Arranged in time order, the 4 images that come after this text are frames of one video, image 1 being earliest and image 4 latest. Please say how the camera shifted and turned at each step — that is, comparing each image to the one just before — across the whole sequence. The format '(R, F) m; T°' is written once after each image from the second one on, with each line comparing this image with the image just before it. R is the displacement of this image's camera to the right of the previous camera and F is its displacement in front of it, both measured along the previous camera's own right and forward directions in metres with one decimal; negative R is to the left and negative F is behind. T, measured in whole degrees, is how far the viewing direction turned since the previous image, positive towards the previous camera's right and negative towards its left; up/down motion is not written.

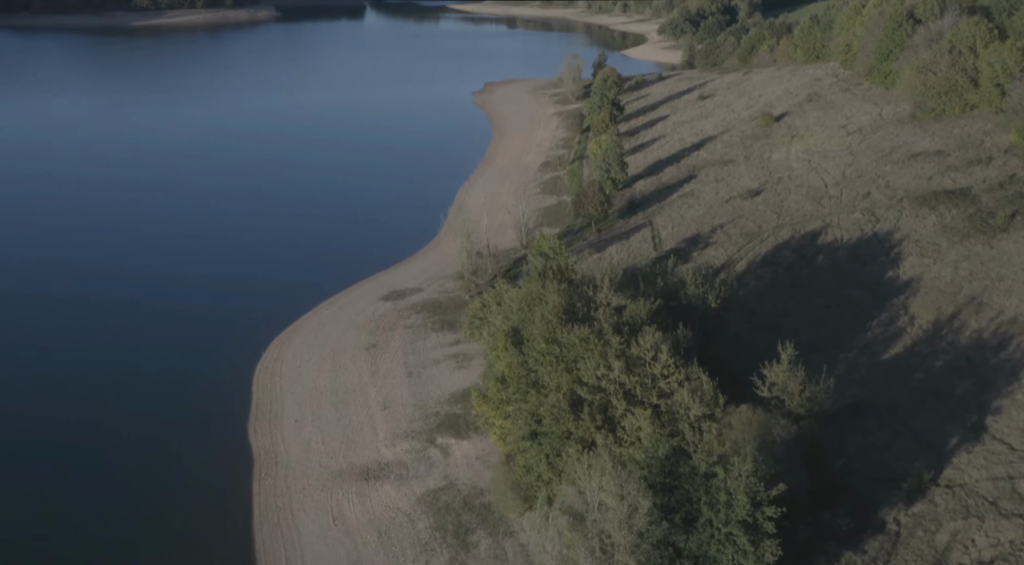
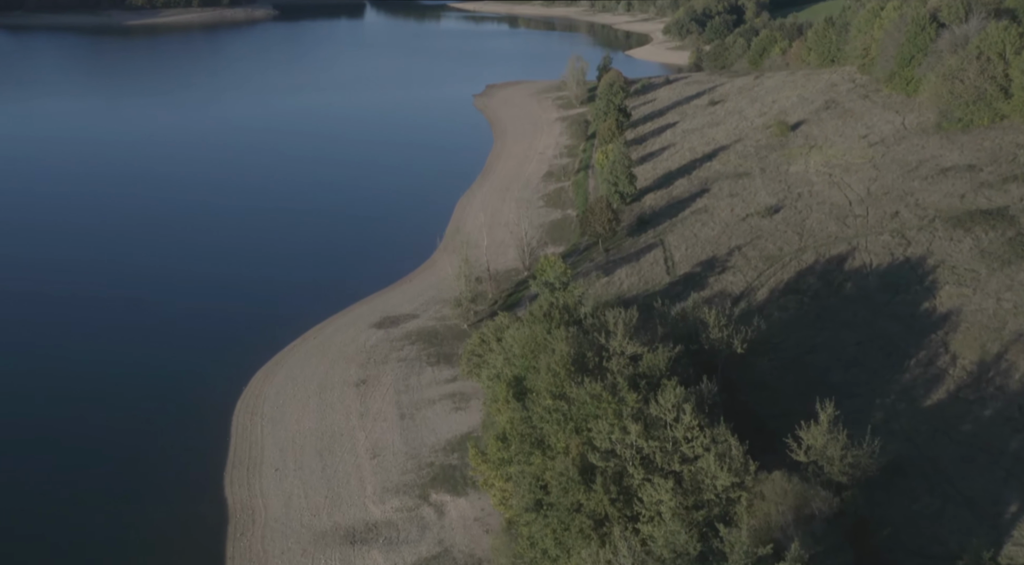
(0.0, +3.0) m; 0°
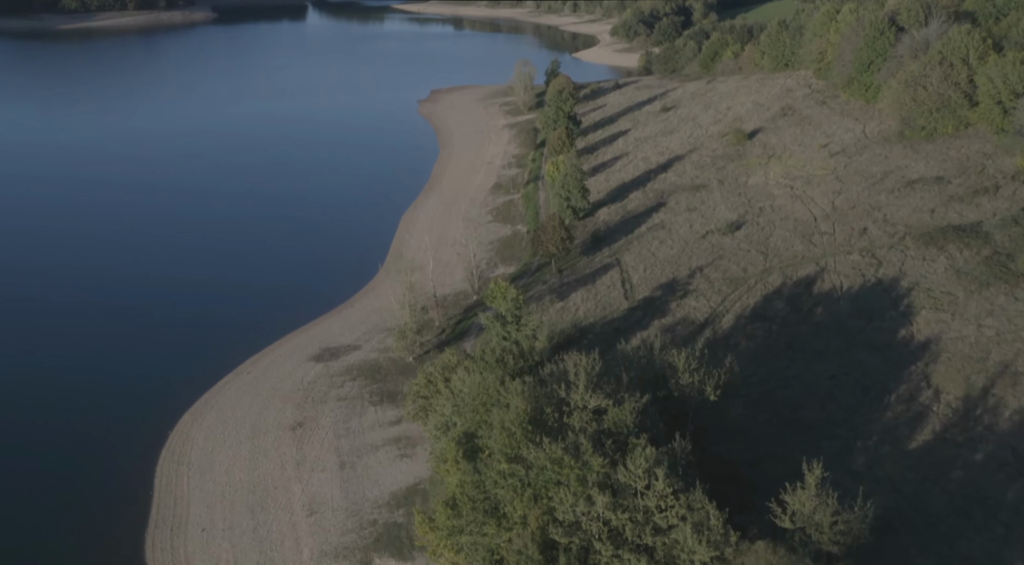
(0.0, +2.7) m; +3°
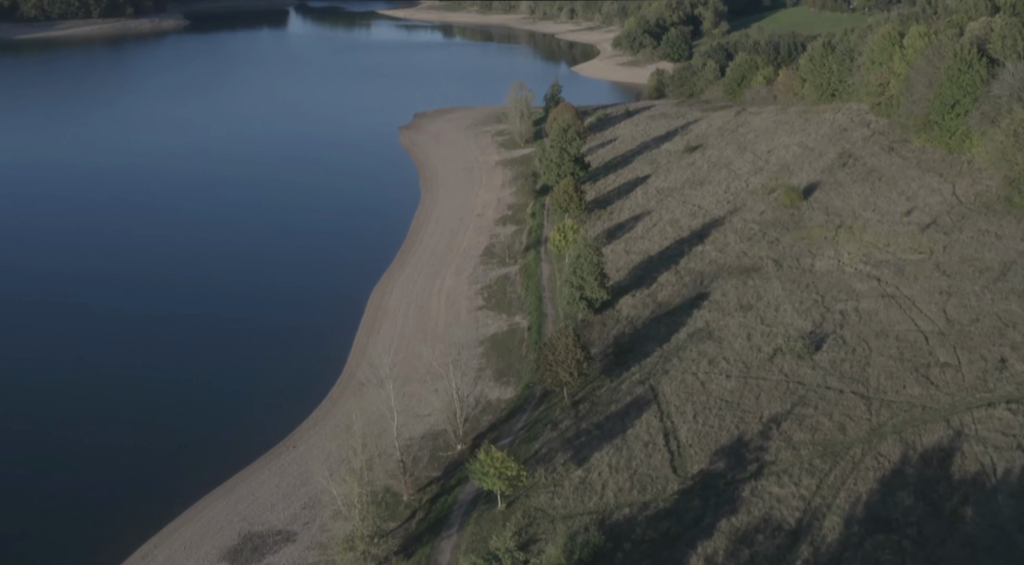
(-0.1, +11.1) m; 0°
